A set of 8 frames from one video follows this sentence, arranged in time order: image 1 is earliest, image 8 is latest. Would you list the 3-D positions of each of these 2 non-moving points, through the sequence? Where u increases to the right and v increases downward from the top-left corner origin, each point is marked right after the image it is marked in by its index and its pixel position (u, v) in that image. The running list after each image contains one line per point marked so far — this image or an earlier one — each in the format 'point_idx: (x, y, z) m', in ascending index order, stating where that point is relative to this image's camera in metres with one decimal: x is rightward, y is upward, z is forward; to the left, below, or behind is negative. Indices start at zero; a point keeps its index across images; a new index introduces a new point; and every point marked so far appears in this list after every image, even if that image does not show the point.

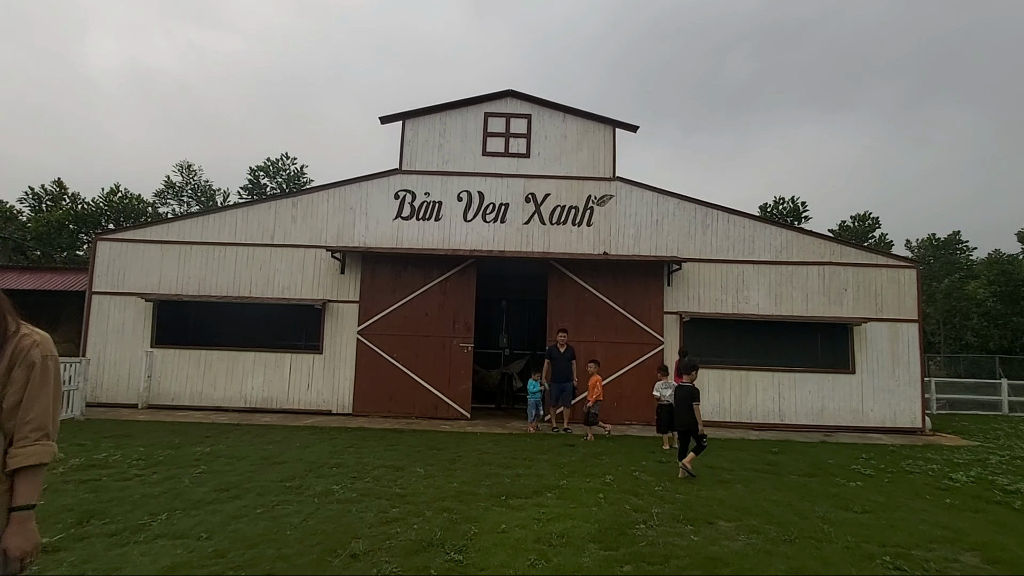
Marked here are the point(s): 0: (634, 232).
0: (+2.9, +1.3, +11.9) m
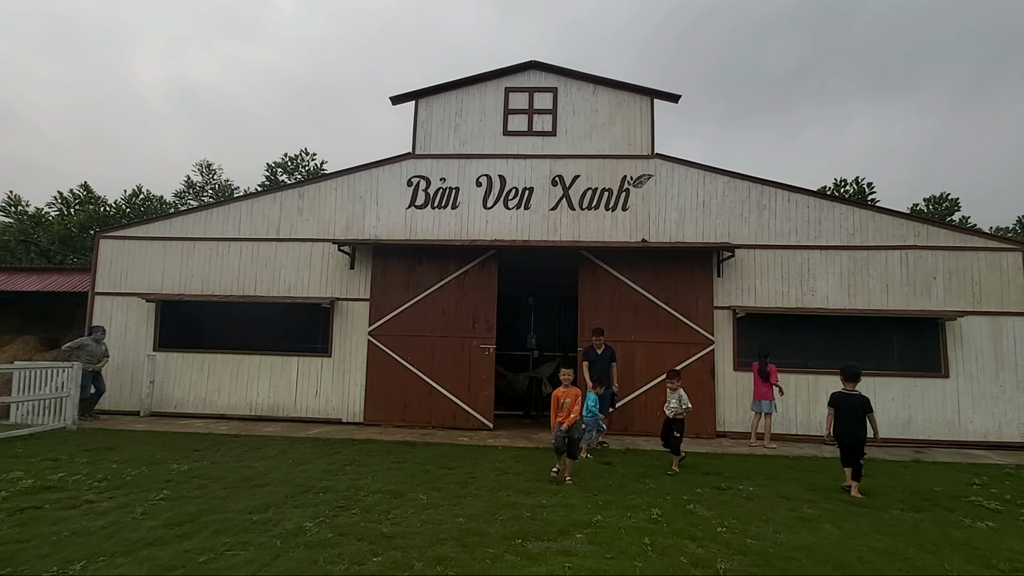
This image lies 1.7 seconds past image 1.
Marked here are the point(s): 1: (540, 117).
0: (+3.4, +1.5, +10.4) m
1: (+0.6, +3.7, +10.9) m
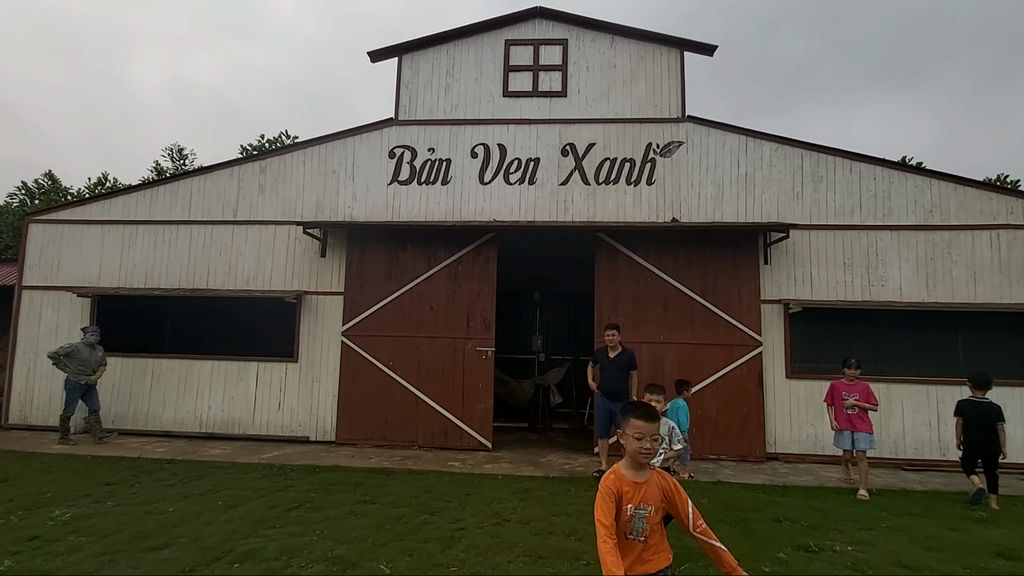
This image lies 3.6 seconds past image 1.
0: (+3.4, +1.7, +8.6) m
1: (+0.6, +3.9, +9.1) m
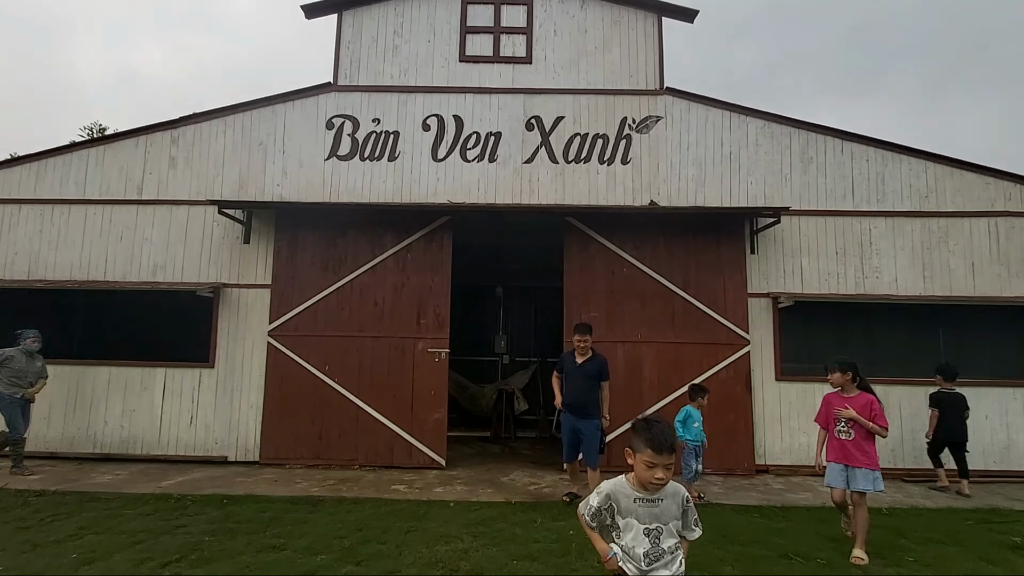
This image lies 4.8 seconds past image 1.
0: (+2.8, +1.8, +7.7) m
1: (0.0, +4.0, +8.1) m
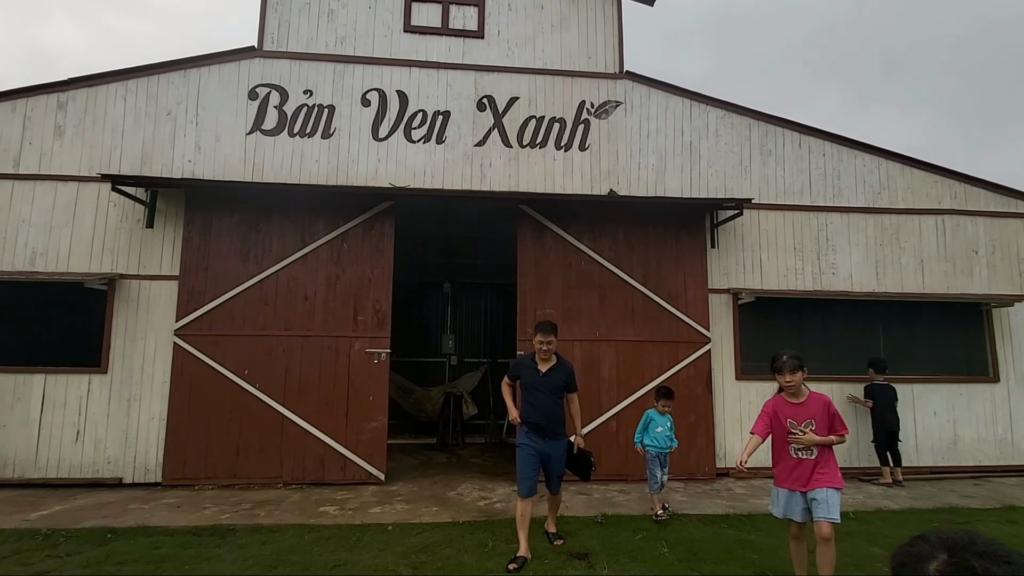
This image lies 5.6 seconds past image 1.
0: (+2.1, +1.8, +7.3) m
1: (-0.8, +4.1, +7.4) m
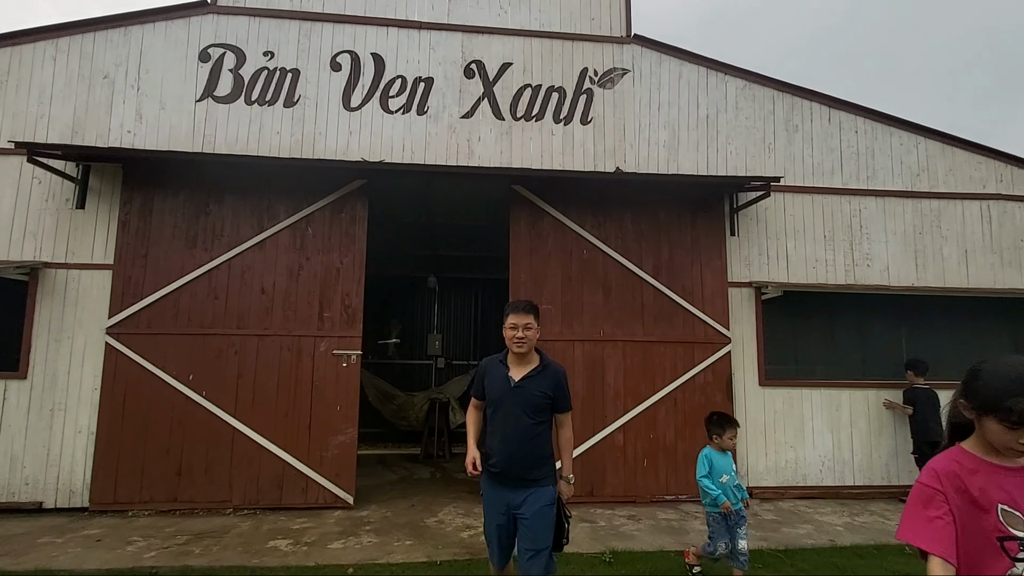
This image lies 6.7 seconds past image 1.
0: (+2.0, +1.9, +6.4) m
1: (-0.9, +4.2, +6.5) m
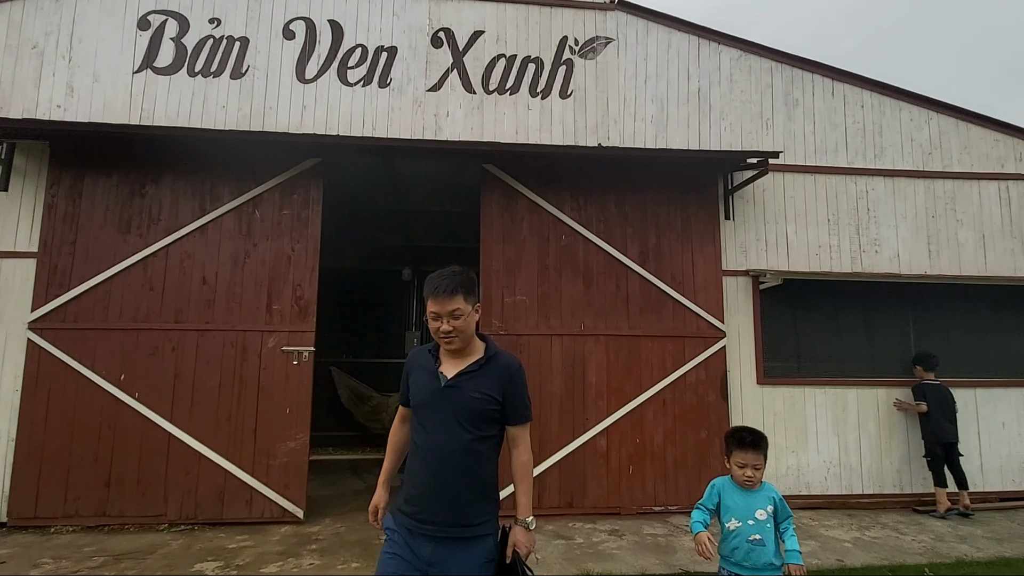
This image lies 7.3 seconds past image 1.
0: (+1.7, +2.1, +5.8) m
1: (-1.2, +4.3, +5.9) m
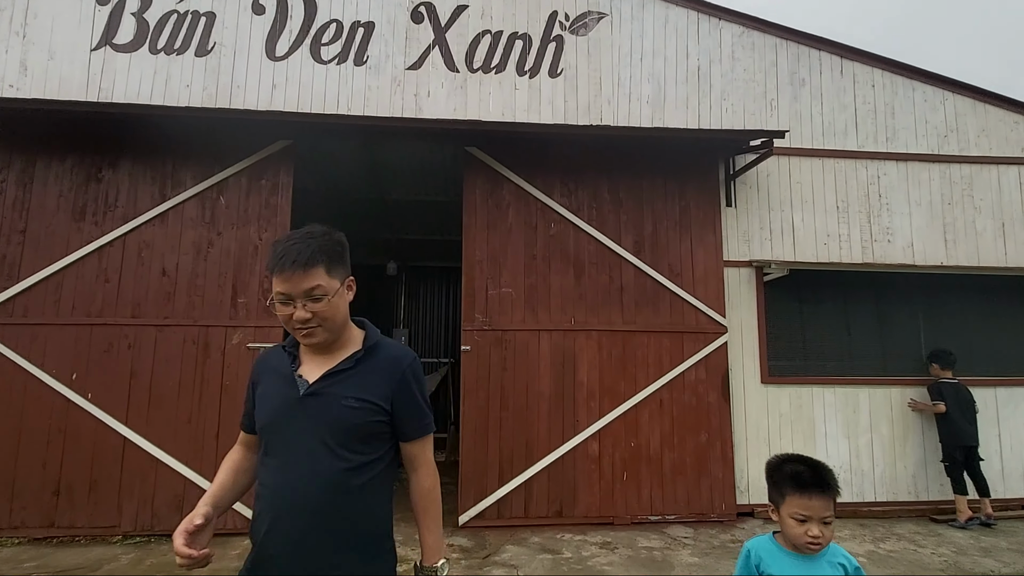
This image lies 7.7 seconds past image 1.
0: (+1.5, +2.1, +5.4) m
1: (-1.3, +4.4, +5.6) m
